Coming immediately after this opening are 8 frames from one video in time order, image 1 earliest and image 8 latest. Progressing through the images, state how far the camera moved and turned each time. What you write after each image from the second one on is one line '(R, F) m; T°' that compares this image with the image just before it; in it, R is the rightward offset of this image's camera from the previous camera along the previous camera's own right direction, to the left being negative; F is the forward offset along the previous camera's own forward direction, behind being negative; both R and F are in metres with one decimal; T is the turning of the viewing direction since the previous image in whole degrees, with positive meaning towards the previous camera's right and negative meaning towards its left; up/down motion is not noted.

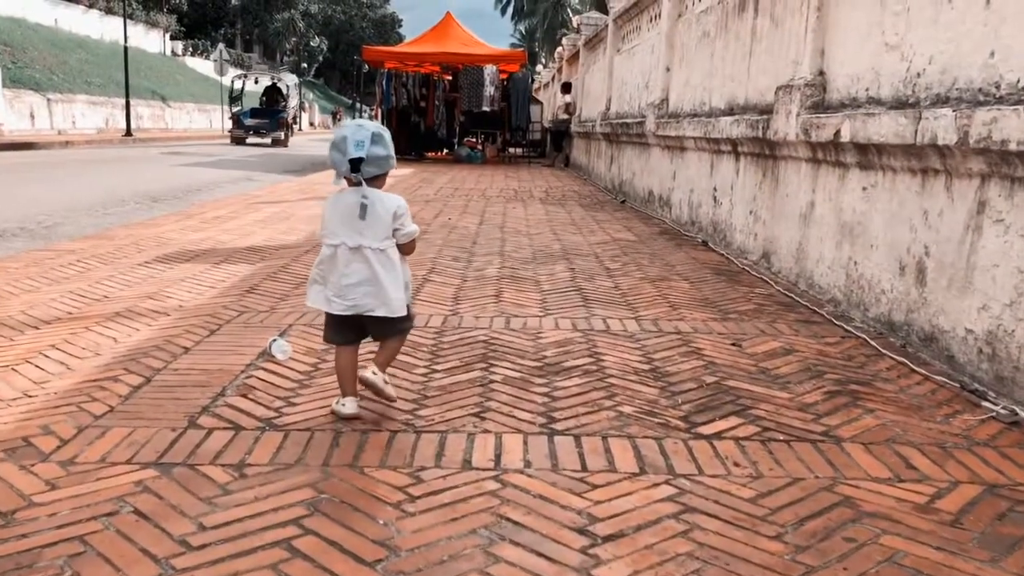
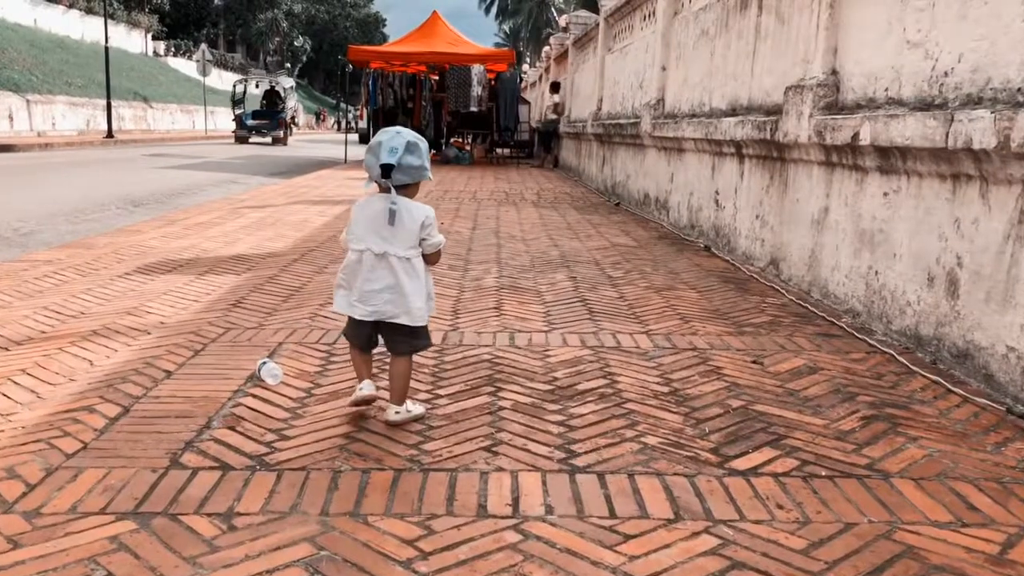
(-0.1, +0.3) m; +1°
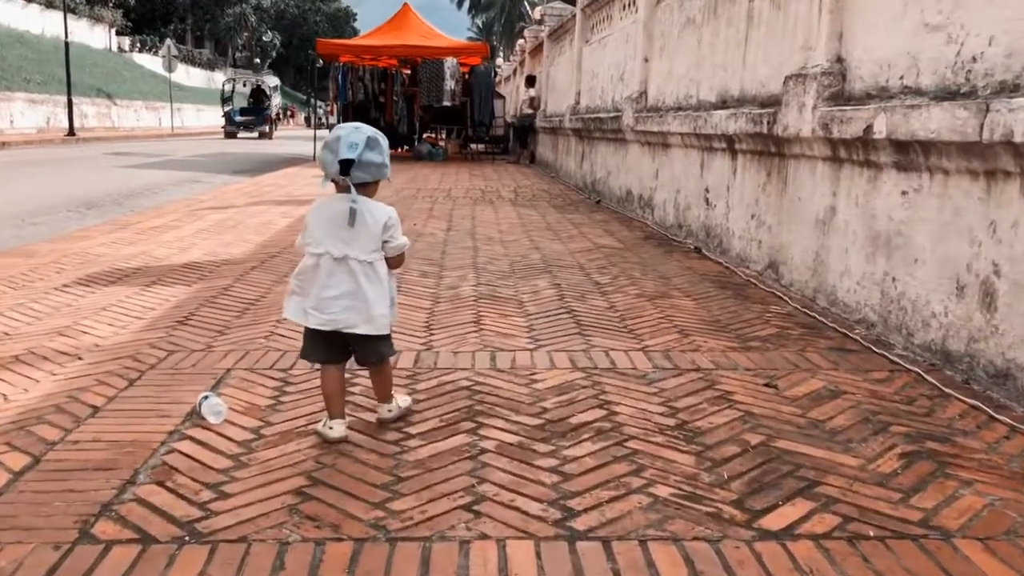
(0.0, +0.5) m; +1°
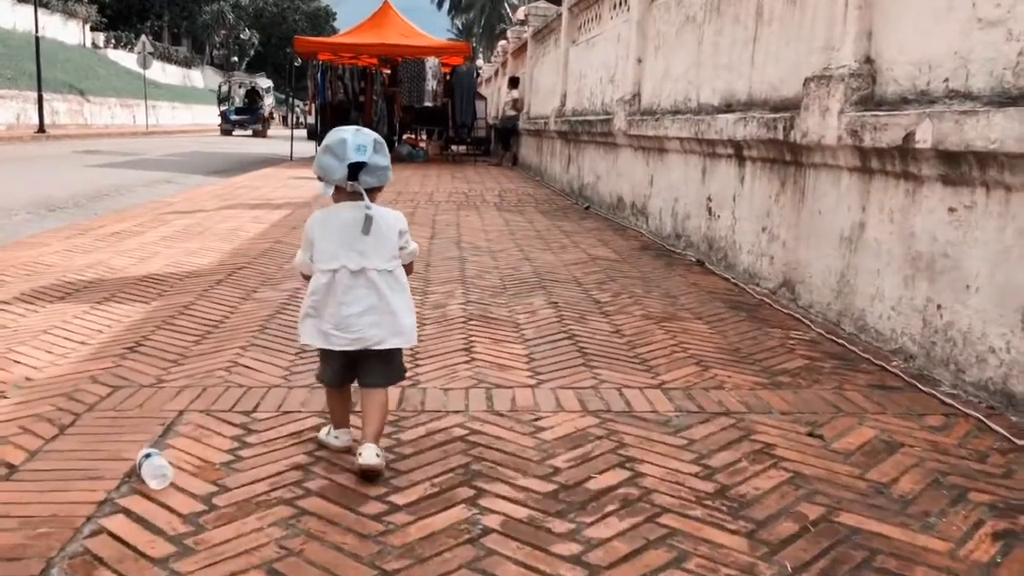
(-0.1, +0.5) m; +1°
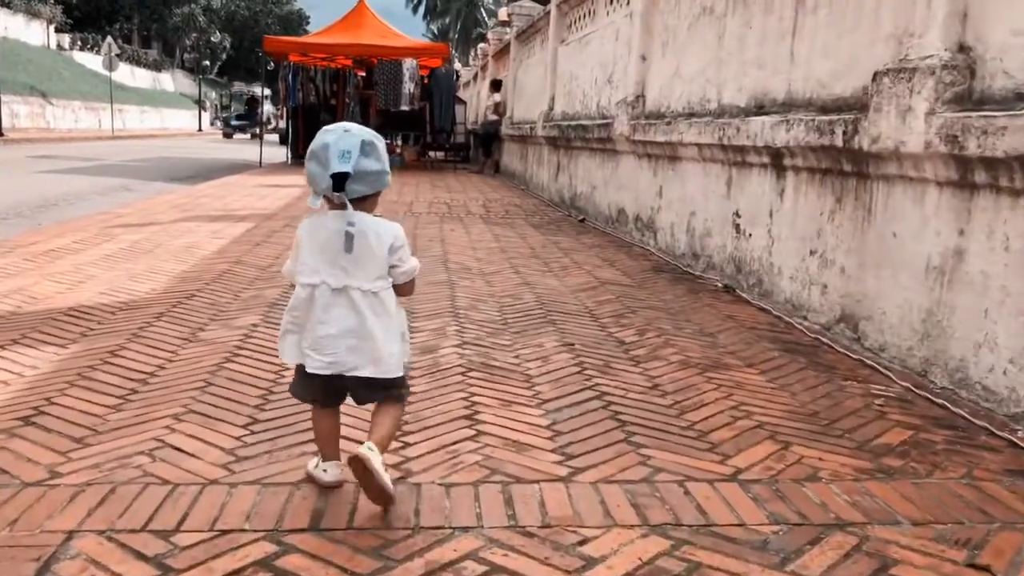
(-0.1, +0.9) m; +1°
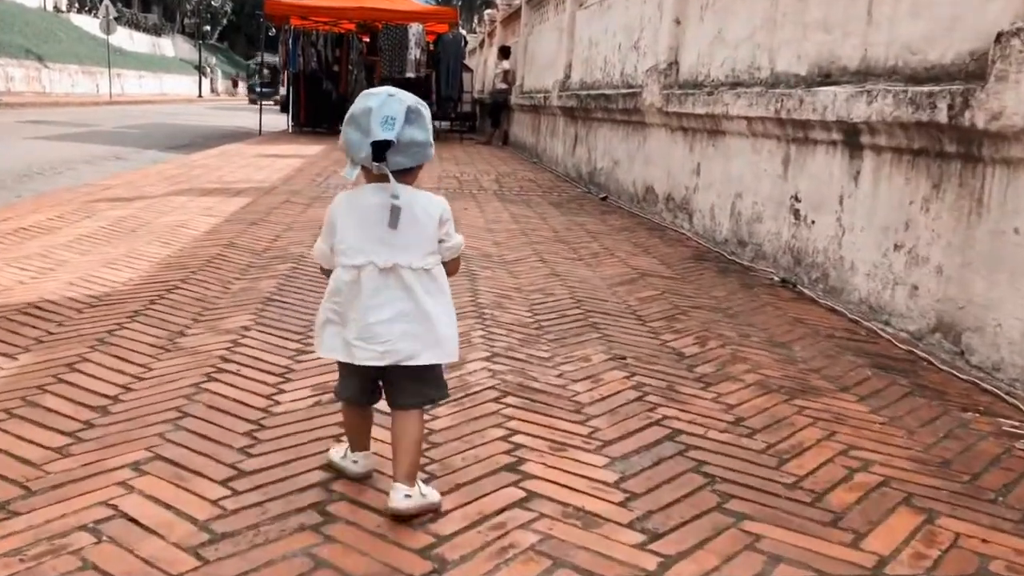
(-0.1, +0.7) m; 0°
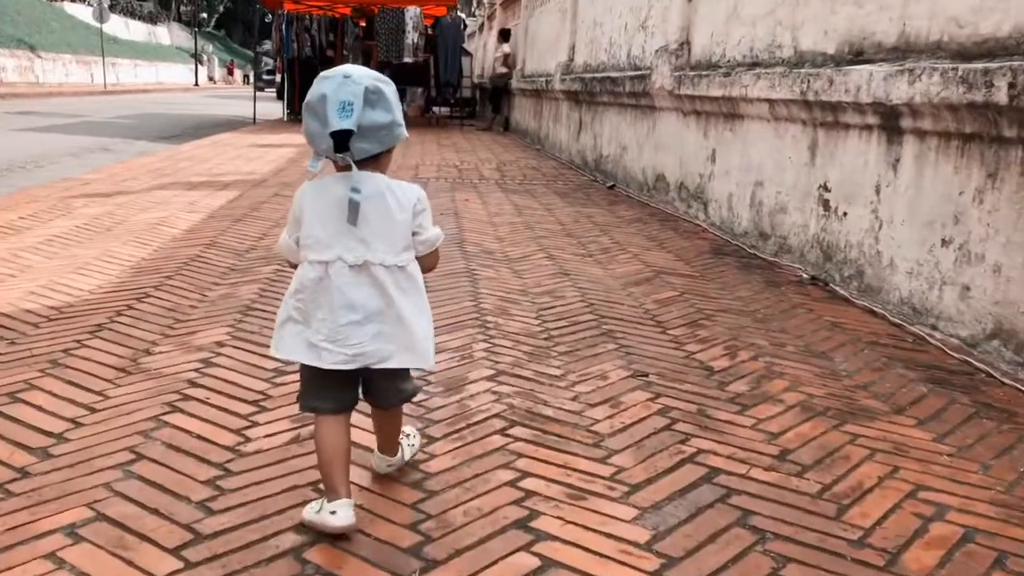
(0.0, +0.4) m; 0°
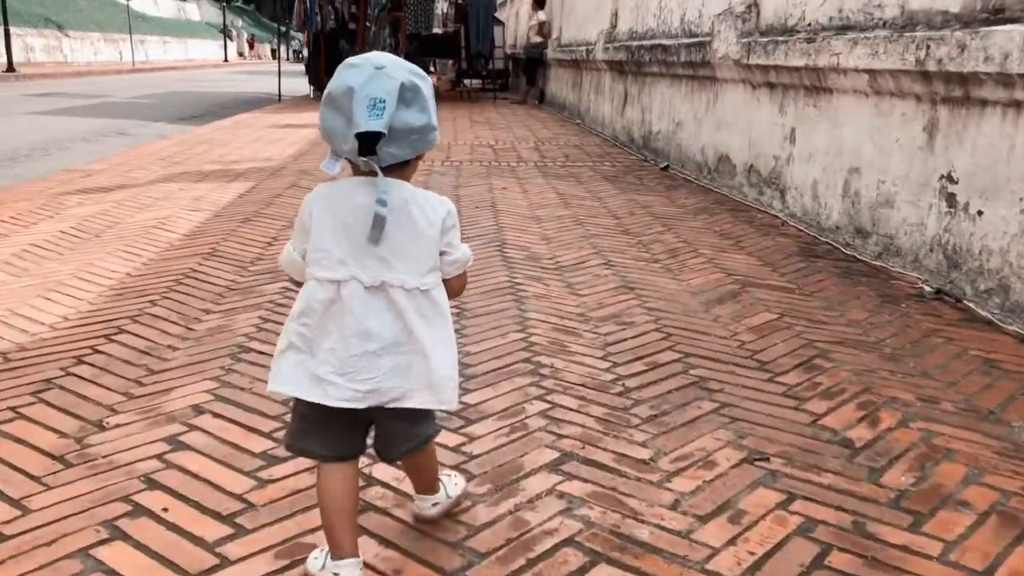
(-0.1, +0.8) m; -2°
